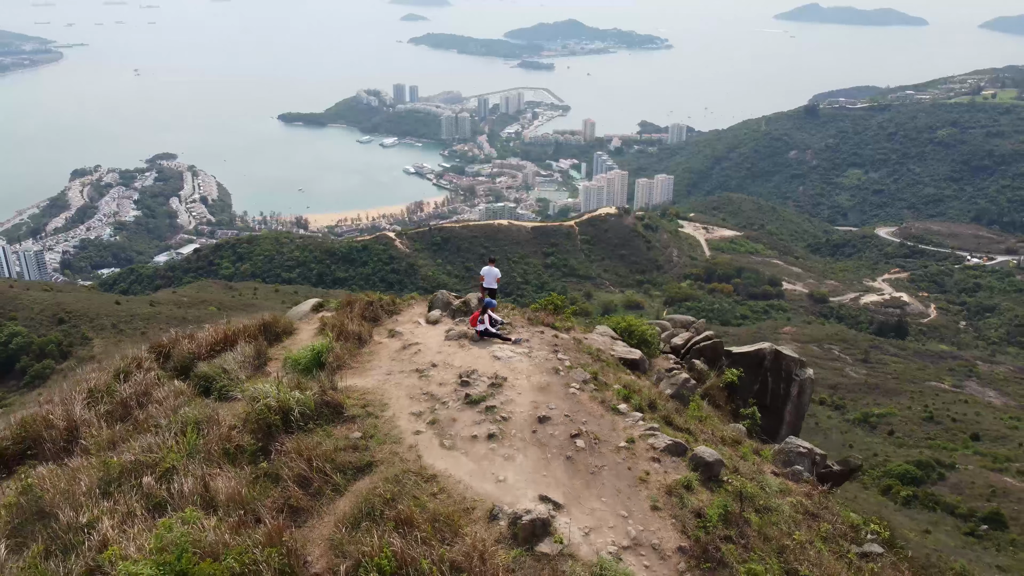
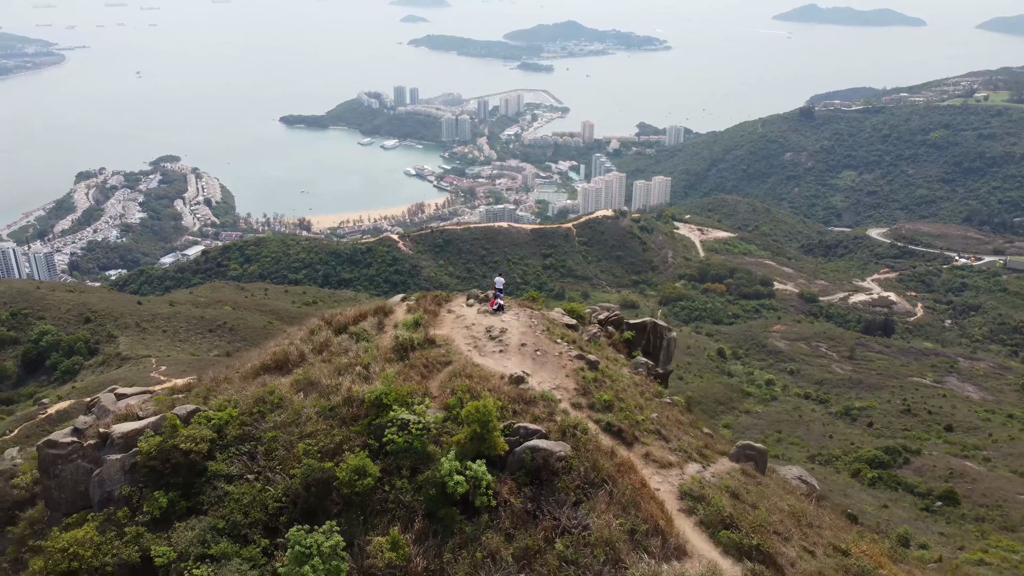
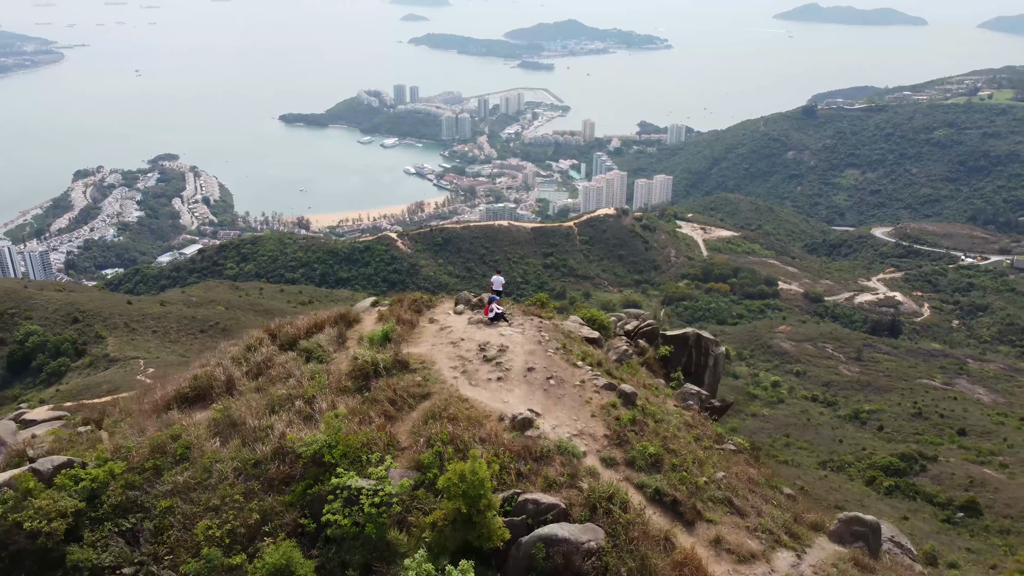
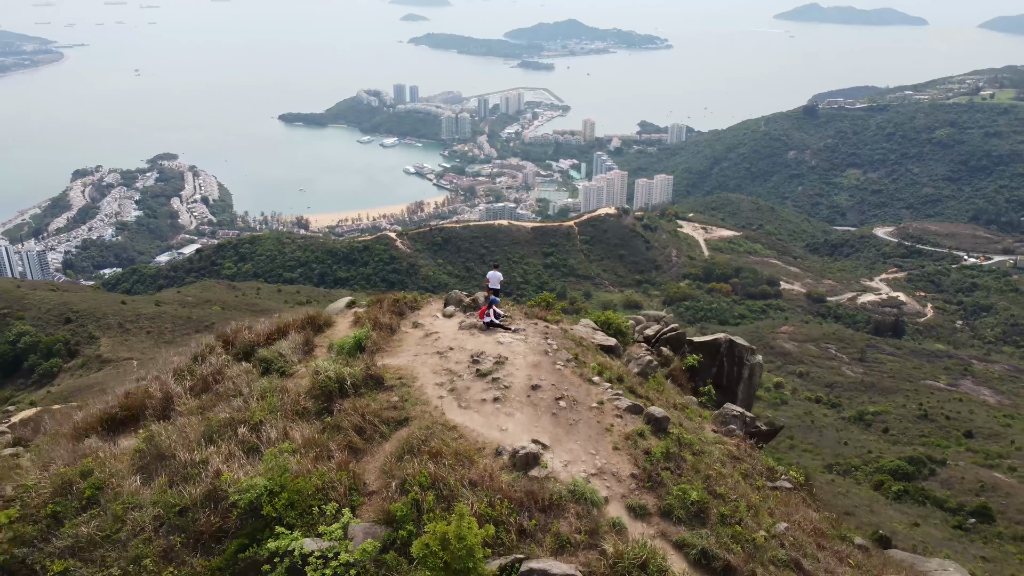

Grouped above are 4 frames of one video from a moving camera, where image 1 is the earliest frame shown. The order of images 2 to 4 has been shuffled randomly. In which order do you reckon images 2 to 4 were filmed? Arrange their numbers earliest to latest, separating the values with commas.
4, 3, 2
